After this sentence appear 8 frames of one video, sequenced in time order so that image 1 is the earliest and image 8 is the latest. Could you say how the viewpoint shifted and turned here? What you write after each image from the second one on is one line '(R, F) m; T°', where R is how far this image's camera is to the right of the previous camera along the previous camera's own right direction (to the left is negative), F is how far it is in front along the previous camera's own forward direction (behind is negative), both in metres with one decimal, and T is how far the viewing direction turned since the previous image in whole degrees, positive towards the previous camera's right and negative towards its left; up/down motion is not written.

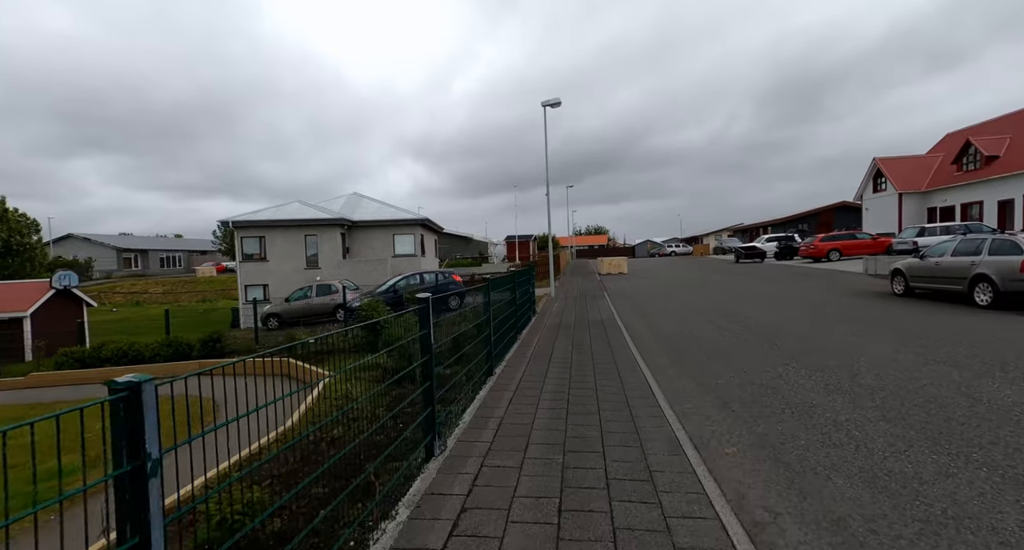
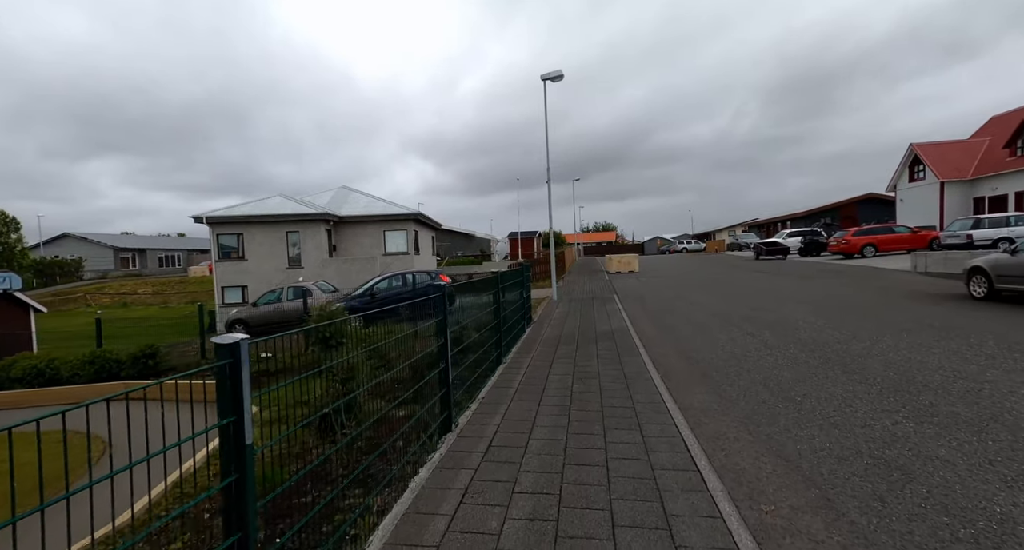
(+0.4, +2.2) m; -1°
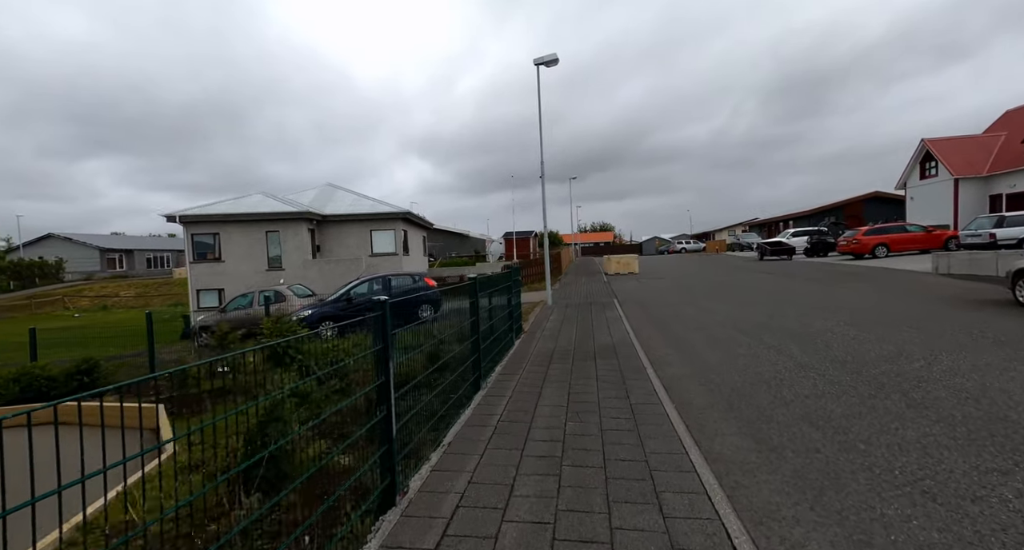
(+0.2, +1.2) m; 0°
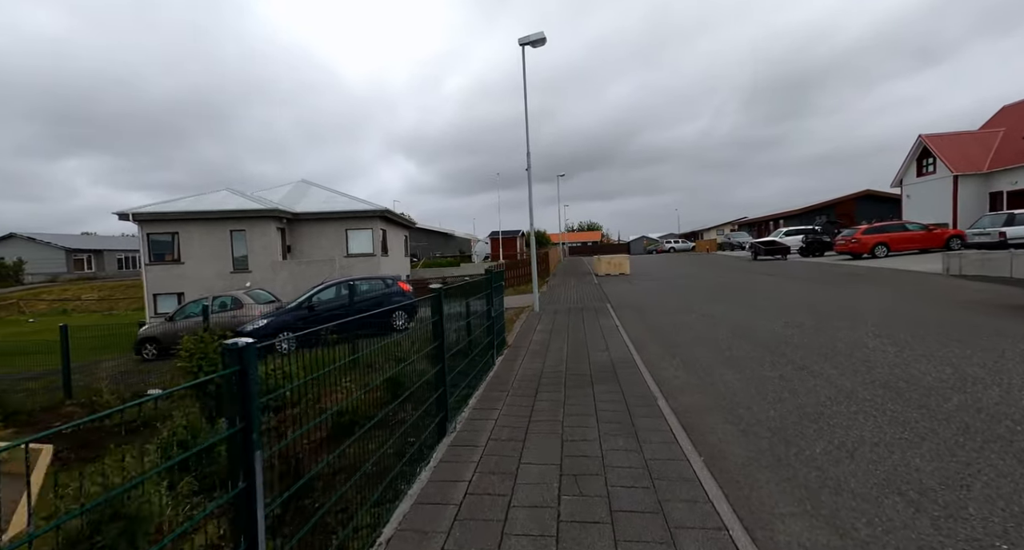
(+0.1, +1.3) m; +2°
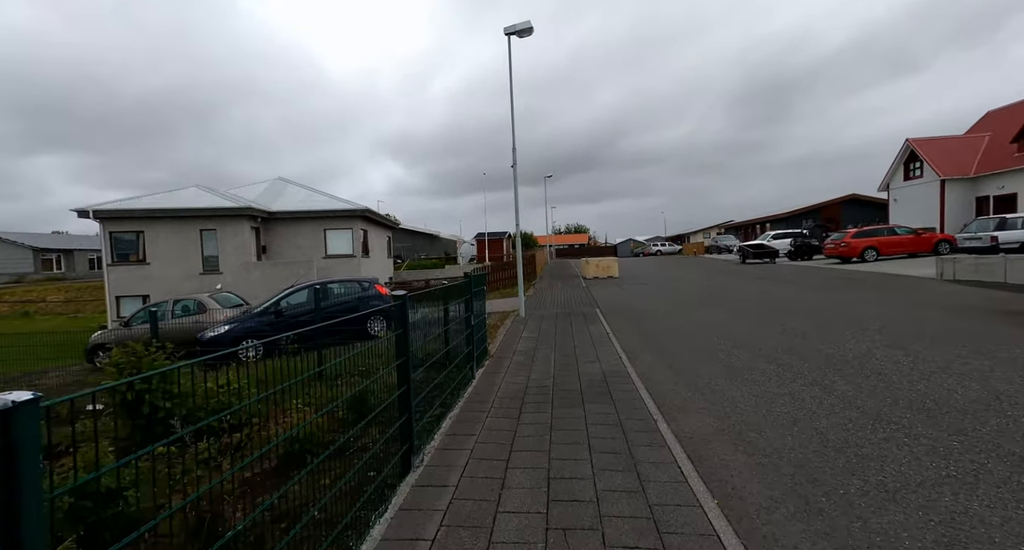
(+0.1, +0.7) m; +2°
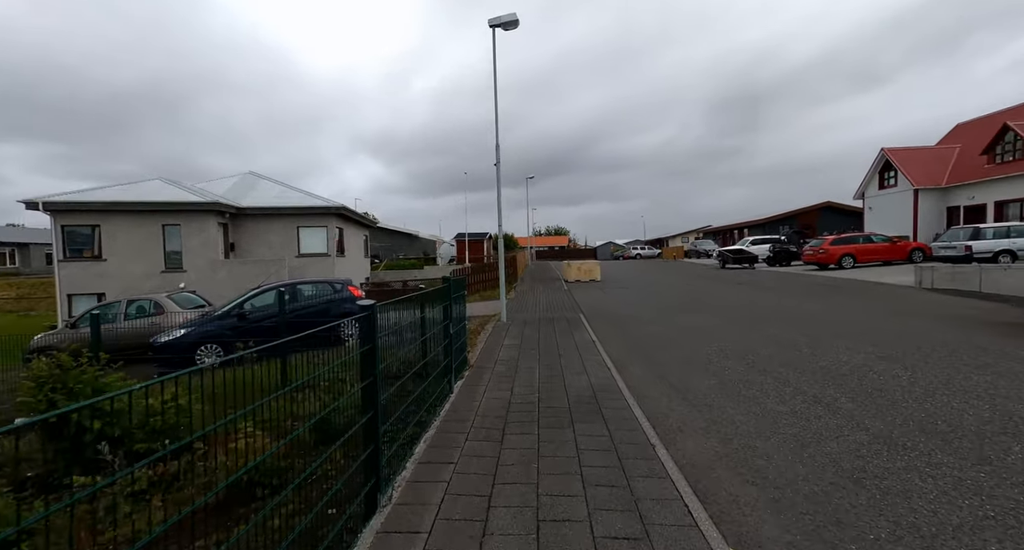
(0.0, +0.5) m; +3°
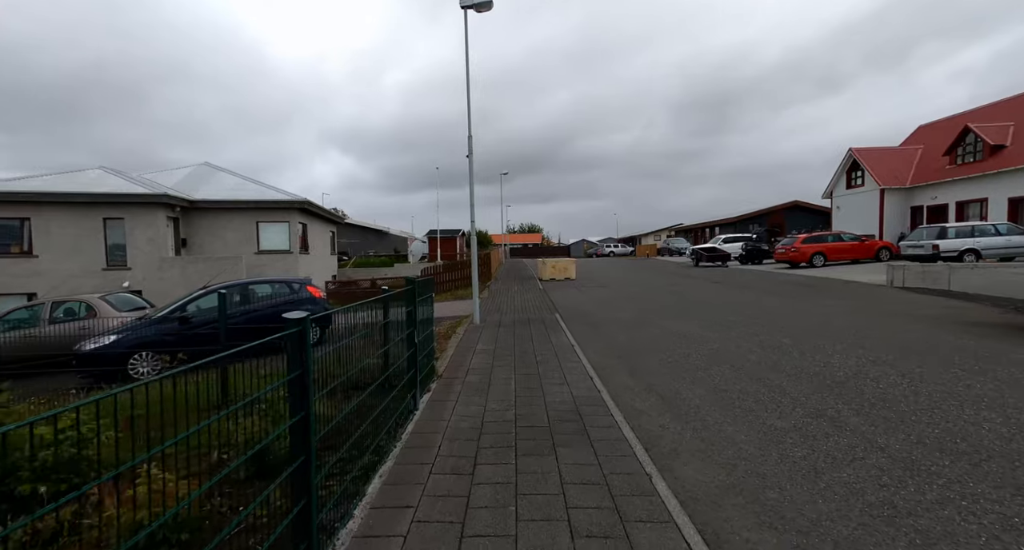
(0.0, +0.7) m; +3°
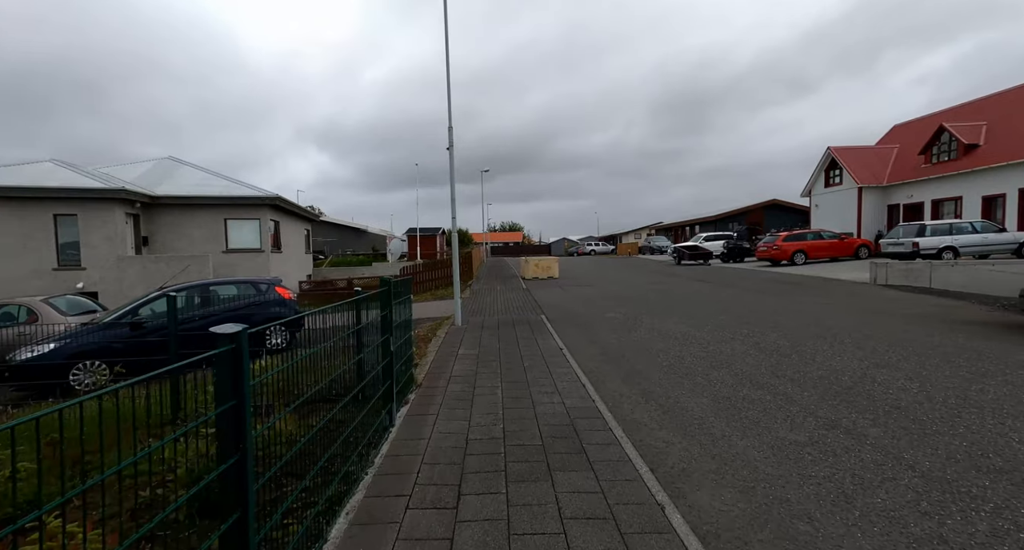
(-0.1, +0.5) m; +2°
